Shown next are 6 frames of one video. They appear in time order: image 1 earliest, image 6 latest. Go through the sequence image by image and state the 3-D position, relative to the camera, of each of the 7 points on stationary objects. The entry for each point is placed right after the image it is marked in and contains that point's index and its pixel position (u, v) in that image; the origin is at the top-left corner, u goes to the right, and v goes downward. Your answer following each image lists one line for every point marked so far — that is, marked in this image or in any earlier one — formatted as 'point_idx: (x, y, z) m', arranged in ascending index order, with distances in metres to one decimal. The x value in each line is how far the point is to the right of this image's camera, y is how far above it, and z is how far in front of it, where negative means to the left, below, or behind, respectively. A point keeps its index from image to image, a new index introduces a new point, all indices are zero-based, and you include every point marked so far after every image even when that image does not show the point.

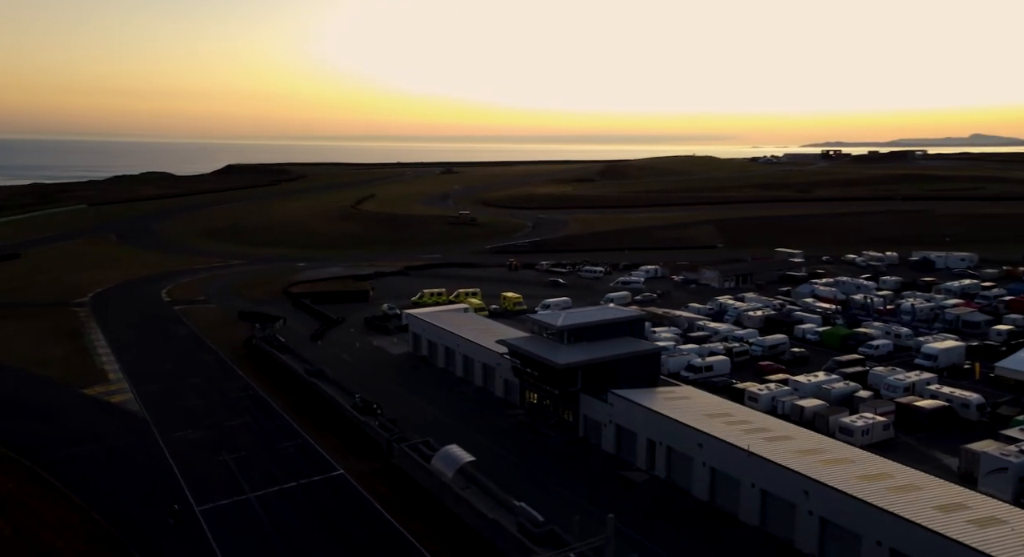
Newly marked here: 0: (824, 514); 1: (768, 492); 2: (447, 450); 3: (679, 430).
0: (+5.5, -4.2, +13.7) m
1: (+4.9, -4.1, +14.7) m
2: (-1.4, -3.7, +16.9) m
3: (+3.6, -3.3, +16.7) m
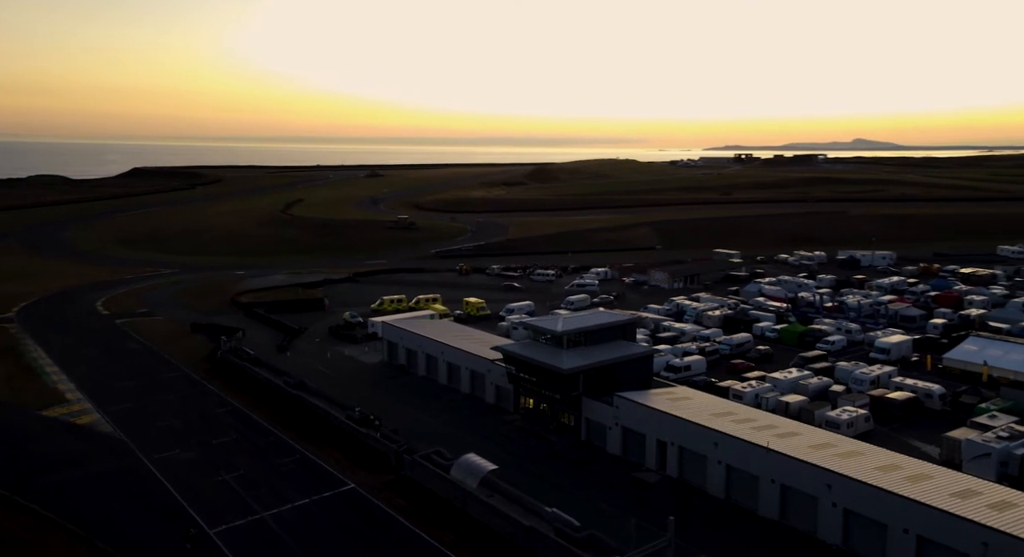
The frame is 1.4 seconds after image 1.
0: (+6.3, -4.2, +14.4) m
1: (+5.5, -4.1, +15.4) m
2: (-1.0, -3.9, +16.8) m
3: (+4.0, -3.4, +17.1) m
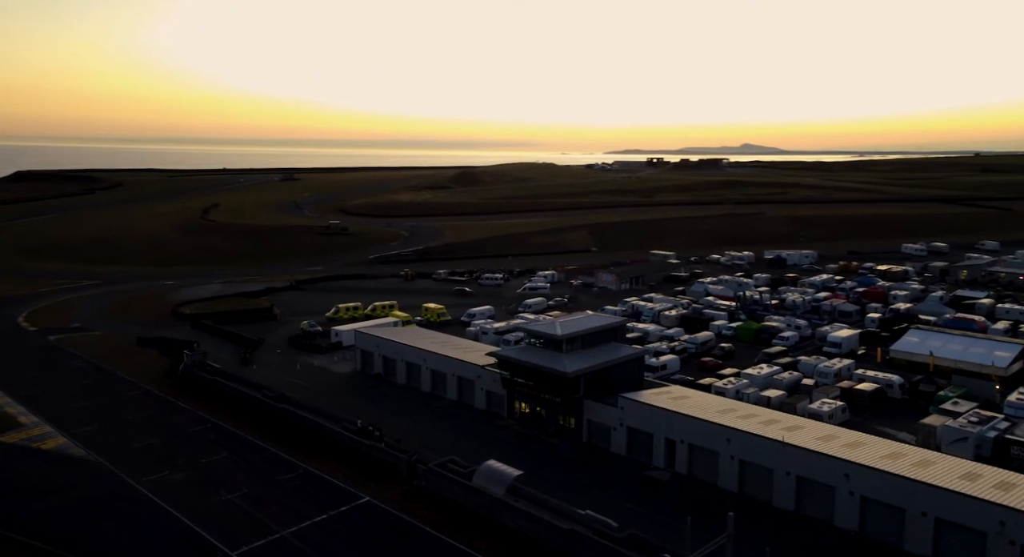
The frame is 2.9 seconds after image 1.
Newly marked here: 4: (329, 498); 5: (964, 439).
0: (+7.0, -4.2, +15.3) m
1: (+6.1, -4.2, +16.2) m
2: (-0.5, -4.1, +16.7) m
3: (+4.4, -3.4, +17.7) m
4: (-4.0, -4.8, +17.0) m
5: (+11.0, -3.9, +18.9) m
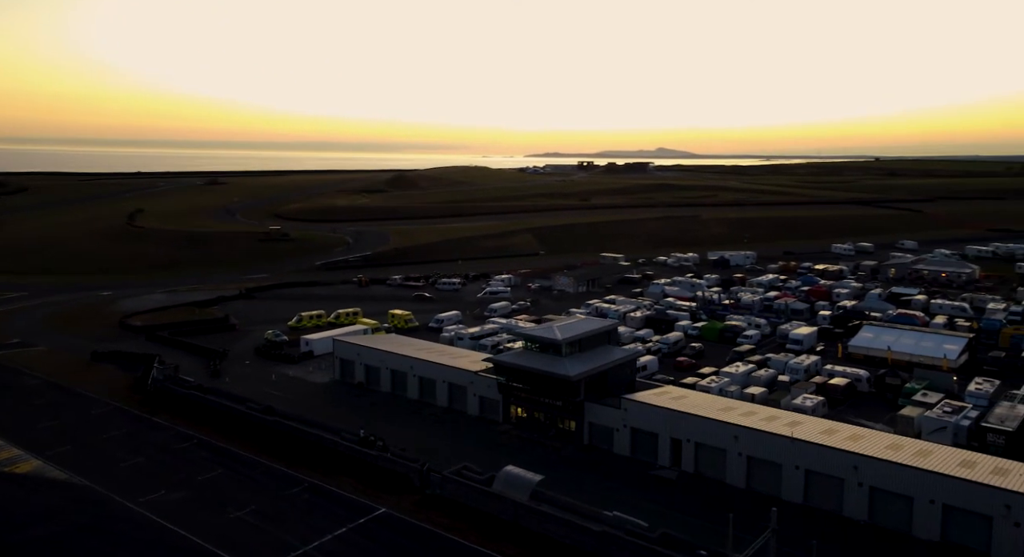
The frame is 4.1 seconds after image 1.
0: (+7.5, -4.2, +16.0) m
1: (+6.5, -4.2, +16.8) m
2: (-0.1, -4.2, +16.7) m
3: (+4.6, -3.5, +18.2) m
4: (-3.6, -5.0, +16.6) m
5: (+11.1, -3.9, +20.0) m
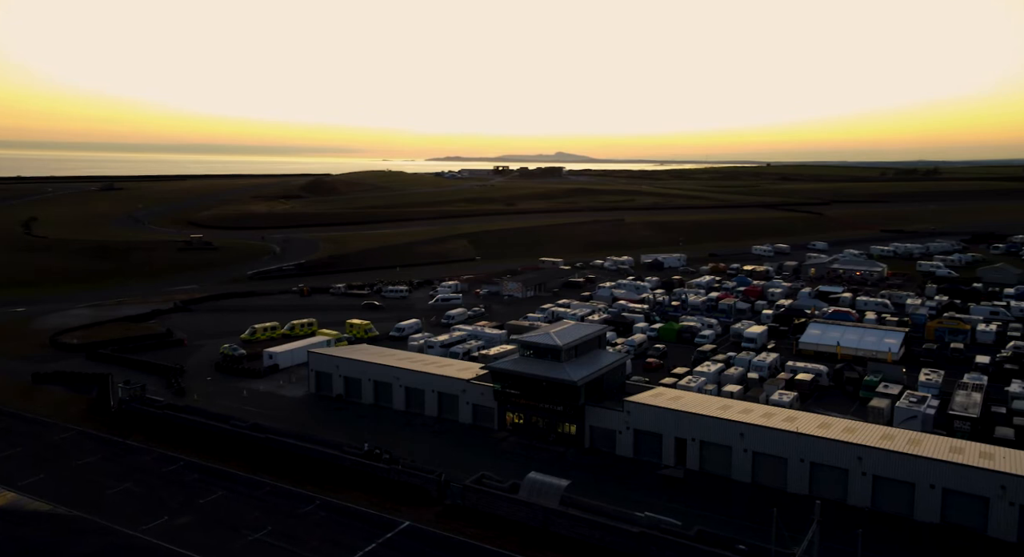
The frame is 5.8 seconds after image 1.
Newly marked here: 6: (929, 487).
0: (+8.0, -4.3, +17.1) m
1: (+7.0, -4.2, +17.7) m
2: (+0.4, -4.3, +16.7) m
3: (+4.9, -3.6, +18.8) m
4: (-3.0, -5.2, +16.2) m
5: (+11.1, -3.9, +21.5) m
6: (+8.9, -4.4, +16.5) m
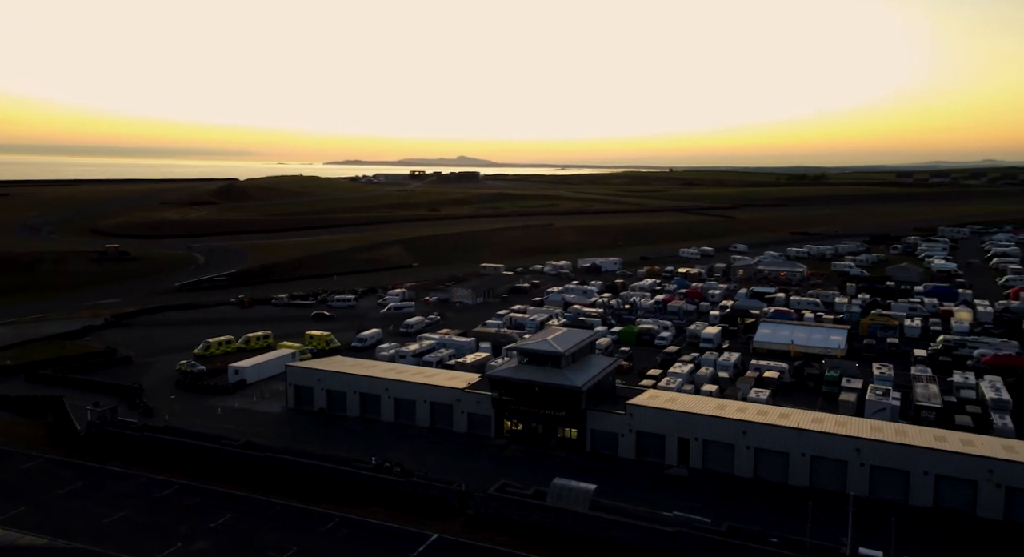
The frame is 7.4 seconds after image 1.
0: (+8.5, -4.3, +18.1) m
1: (+7.3, -4.3, +18.6) m
2: (+0.9, -4.5, +16.8) m
3: (+5.1, -3.7, +19.5) m
4: (-2.4, -5.4, +15.8) m
5: (+11.0, -3.9, +22.9) m
6: (+9.4, -4.5, +17.7) m
